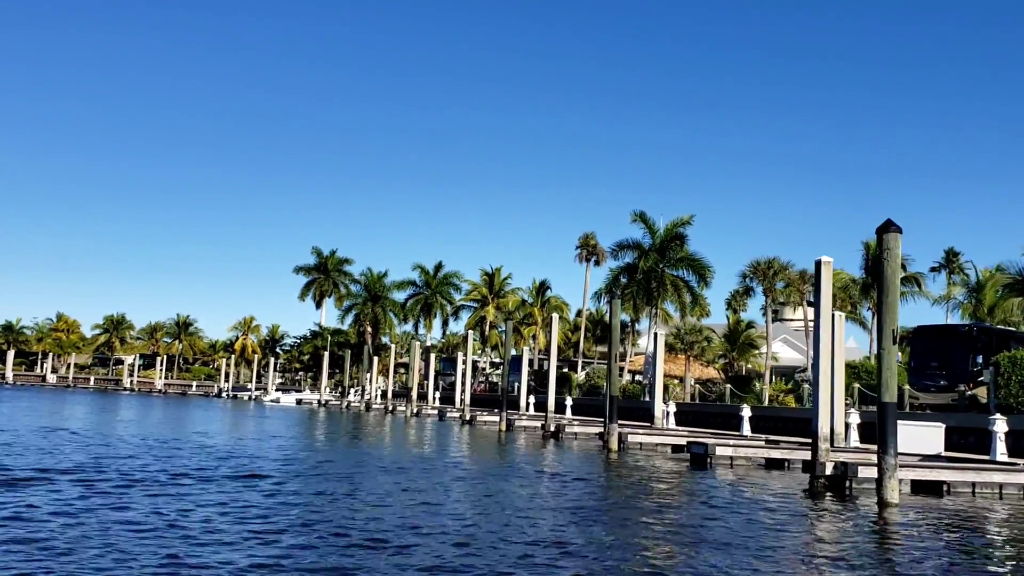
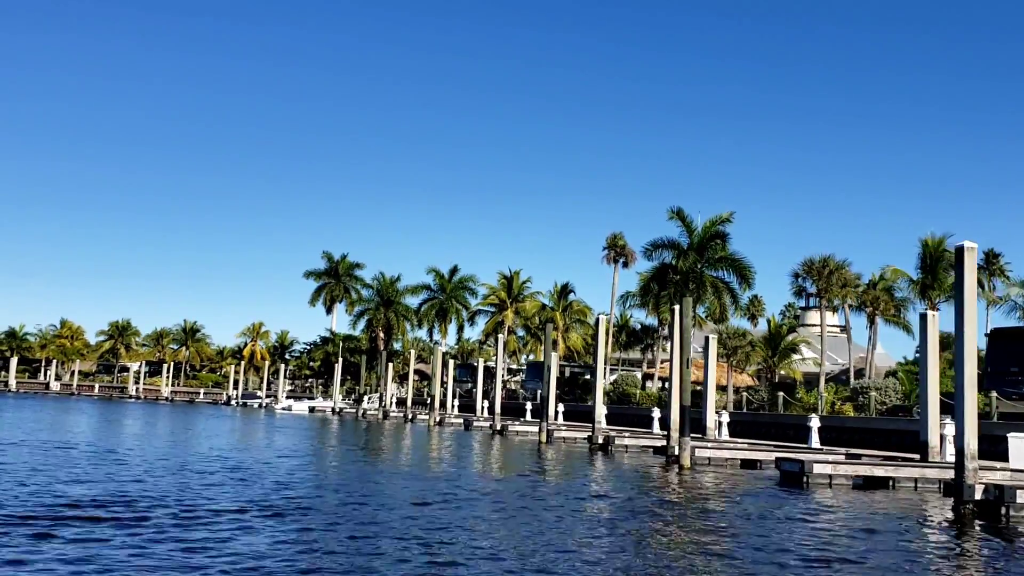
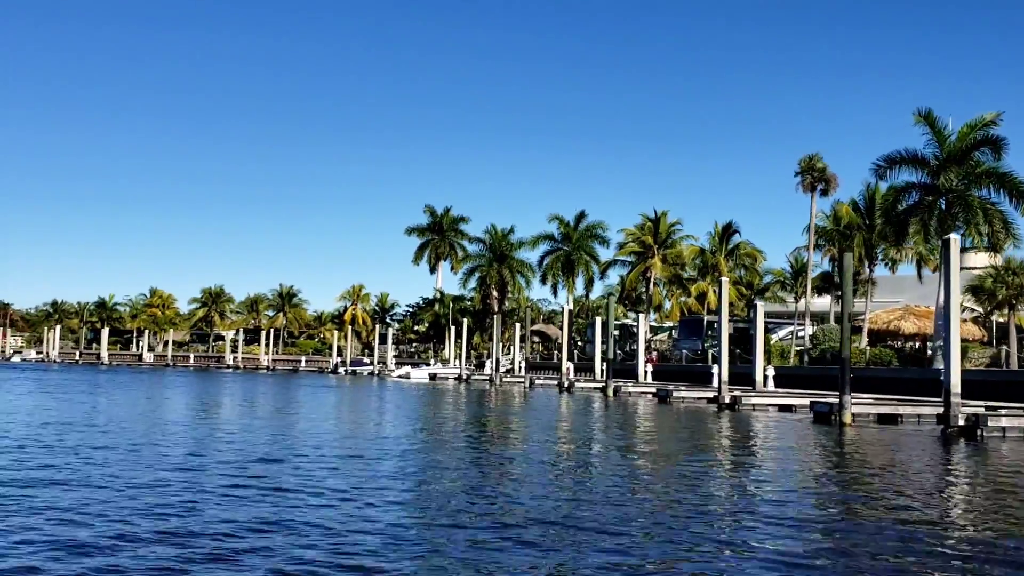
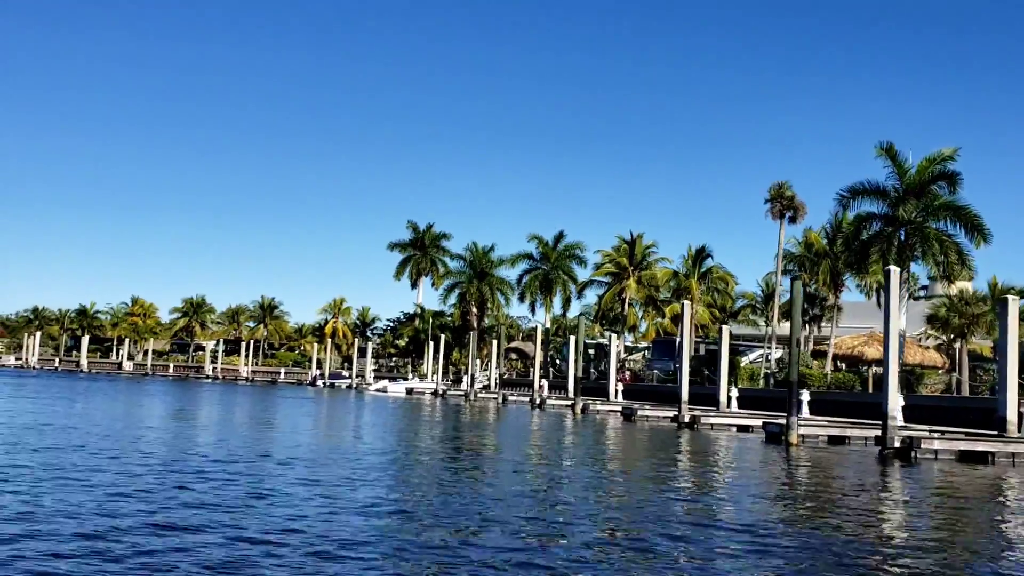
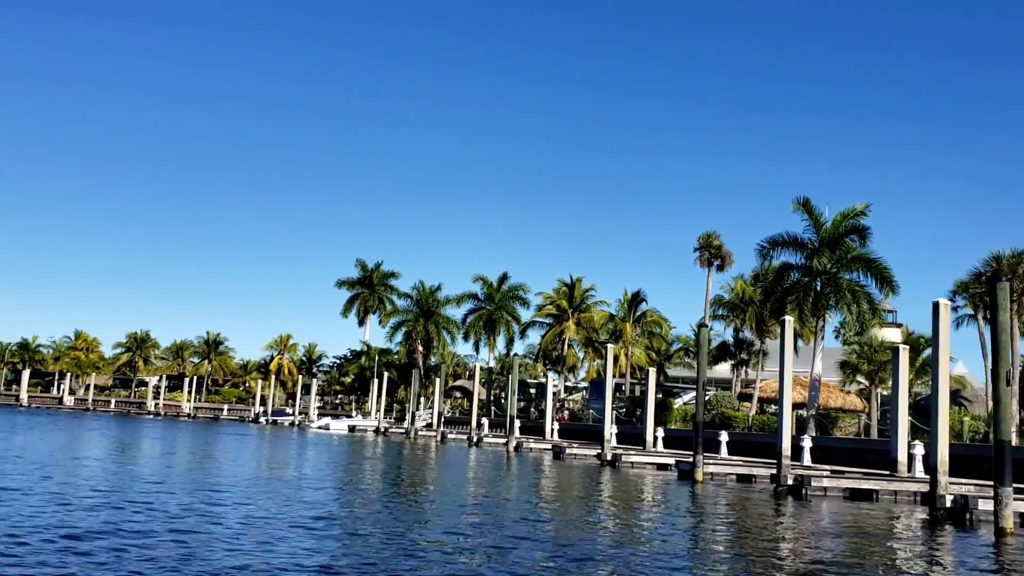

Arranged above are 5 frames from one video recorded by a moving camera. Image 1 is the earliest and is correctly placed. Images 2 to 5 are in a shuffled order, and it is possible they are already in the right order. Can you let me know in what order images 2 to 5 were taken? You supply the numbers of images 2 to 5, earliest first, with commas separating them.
2, 5, 4, 3
